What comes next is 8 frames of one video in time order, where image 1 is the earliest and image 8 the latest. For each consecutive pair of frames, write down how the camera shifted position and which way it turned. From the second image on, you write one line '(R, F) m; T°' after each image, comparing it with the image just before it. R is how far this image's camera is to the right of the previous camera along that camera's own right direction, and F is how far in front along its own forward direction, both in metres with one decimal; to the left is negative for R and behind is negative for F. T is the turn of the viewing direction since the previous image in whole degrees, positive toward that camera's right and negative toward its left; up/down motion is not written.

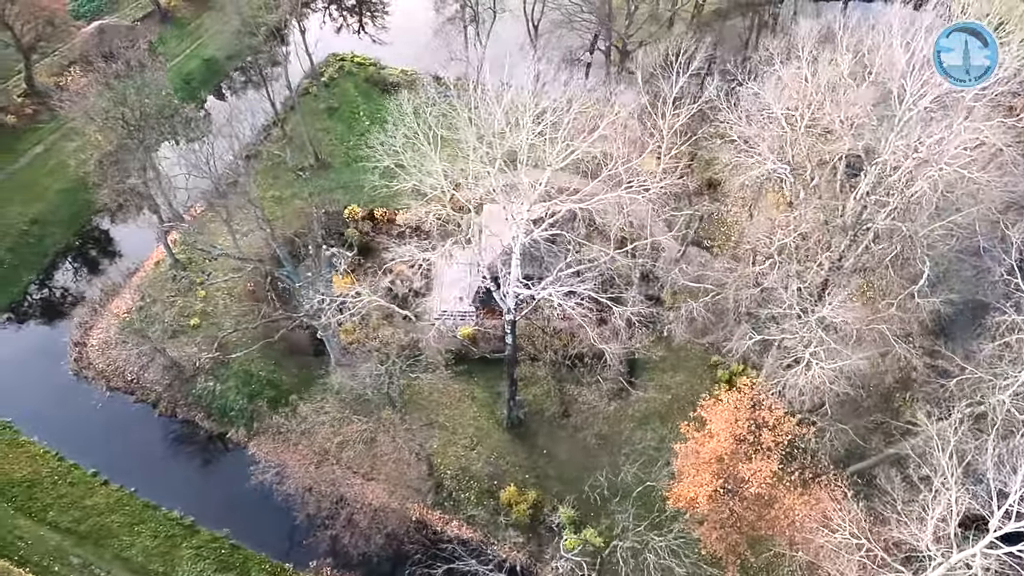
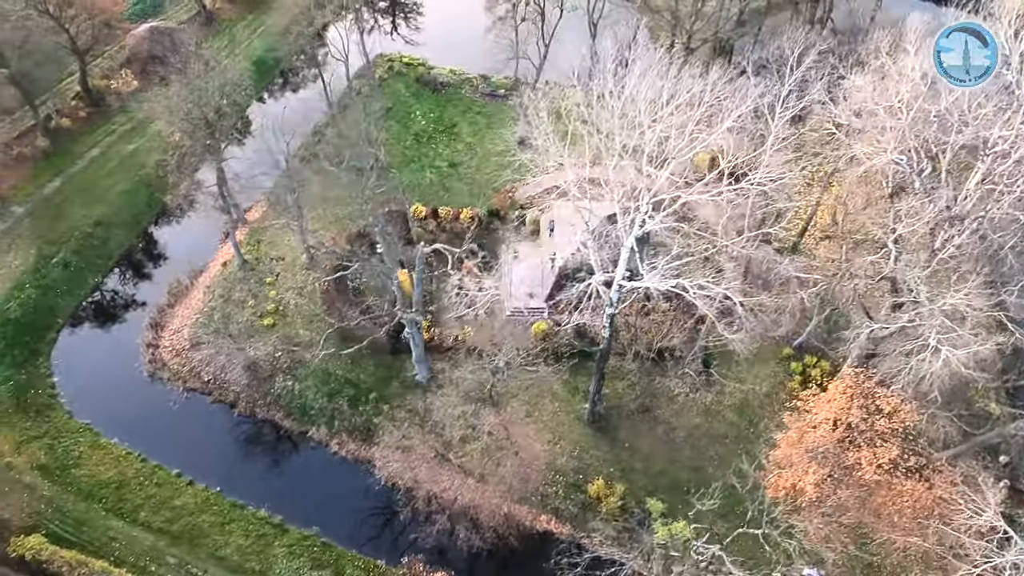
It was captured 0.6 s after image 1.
(-4.2, -0.2) m; +1°
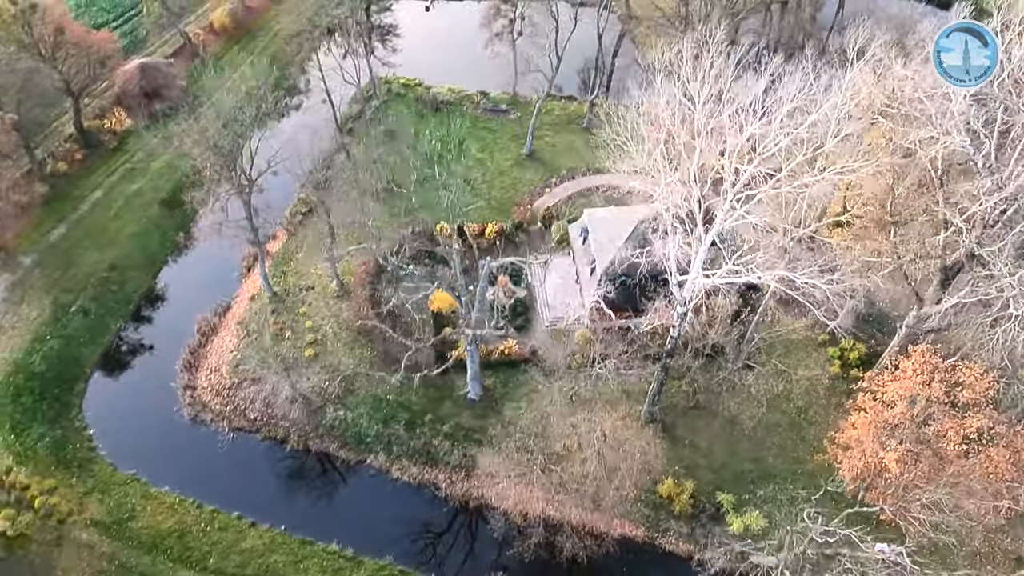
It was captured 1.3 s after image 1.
(-4.9, 0.0) m; +4°
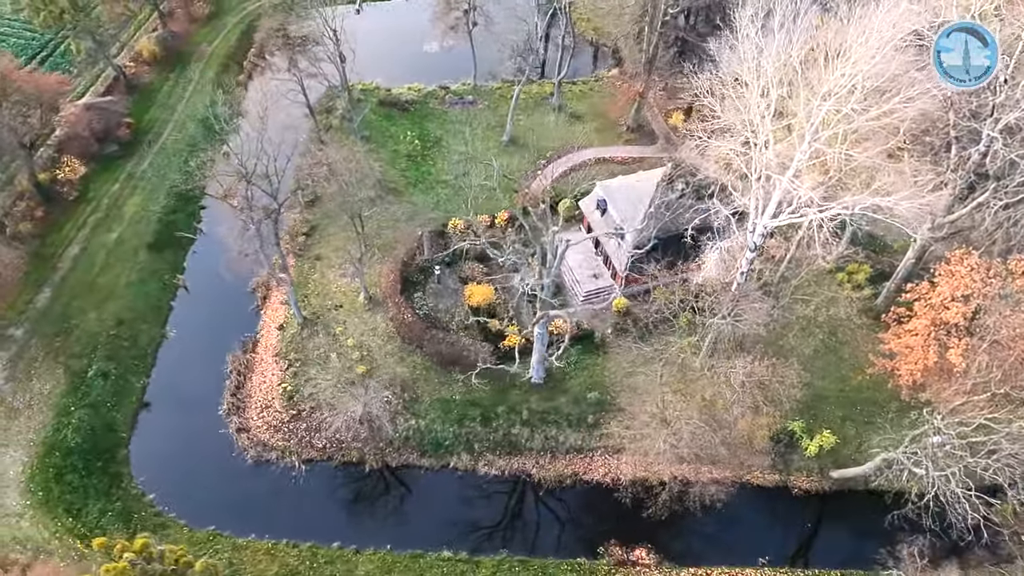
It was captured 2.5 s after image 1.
(-8.1, +0.2) m; +9°
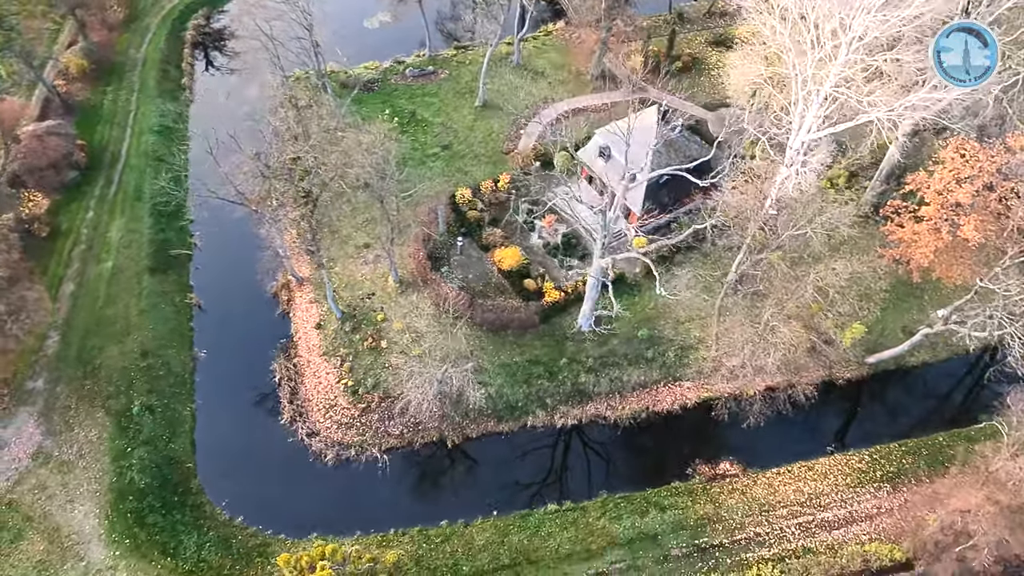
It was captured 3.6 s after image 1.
(-7.8, 0.0) m; +9°
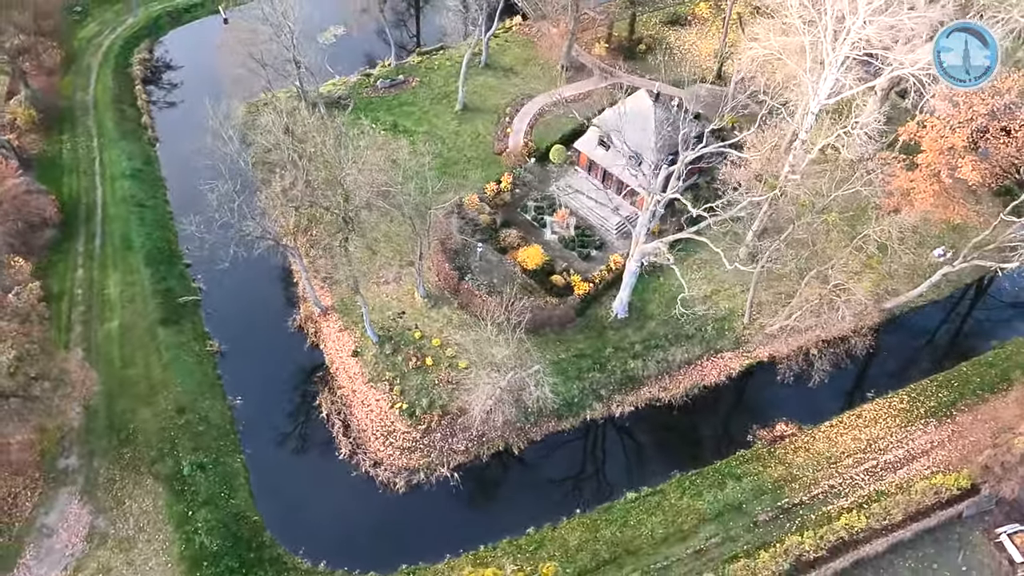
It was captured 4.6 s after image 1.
(-6.0, +0.6) m; +7°
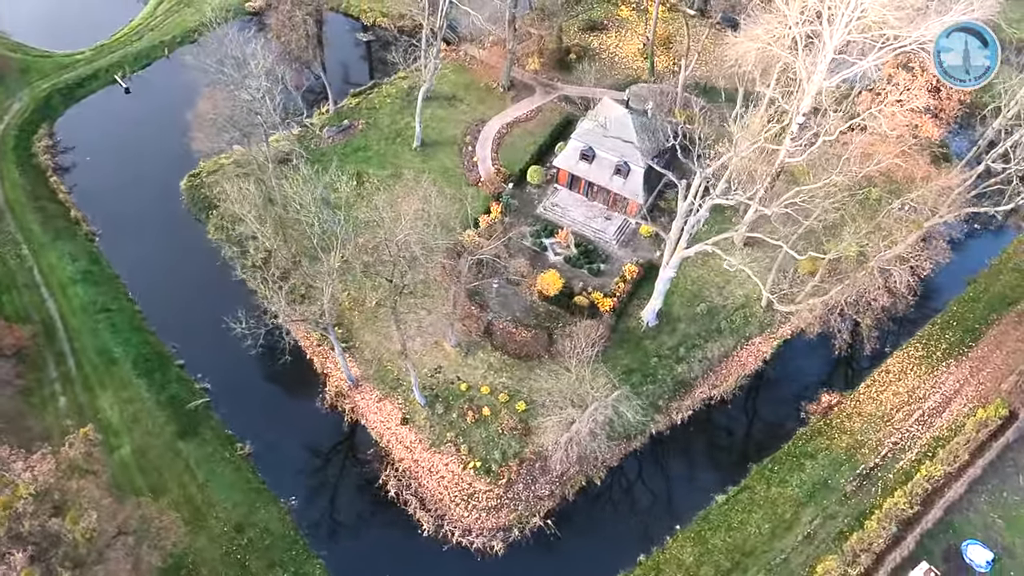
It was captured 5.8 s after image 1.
(-8.2, +2.0) m; +11°
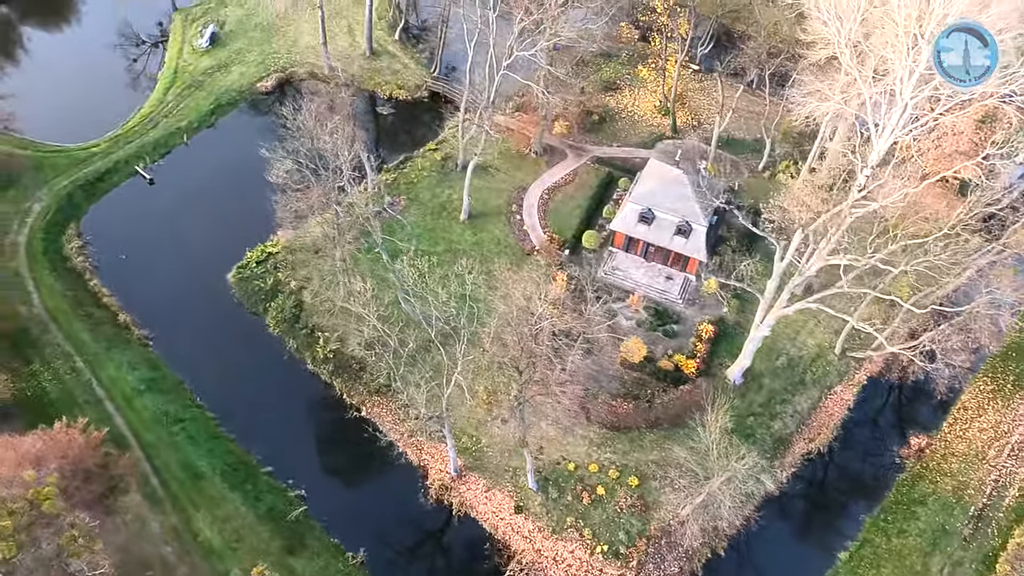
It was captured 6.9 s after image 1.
(-7.1, +0.9) m; +5°
